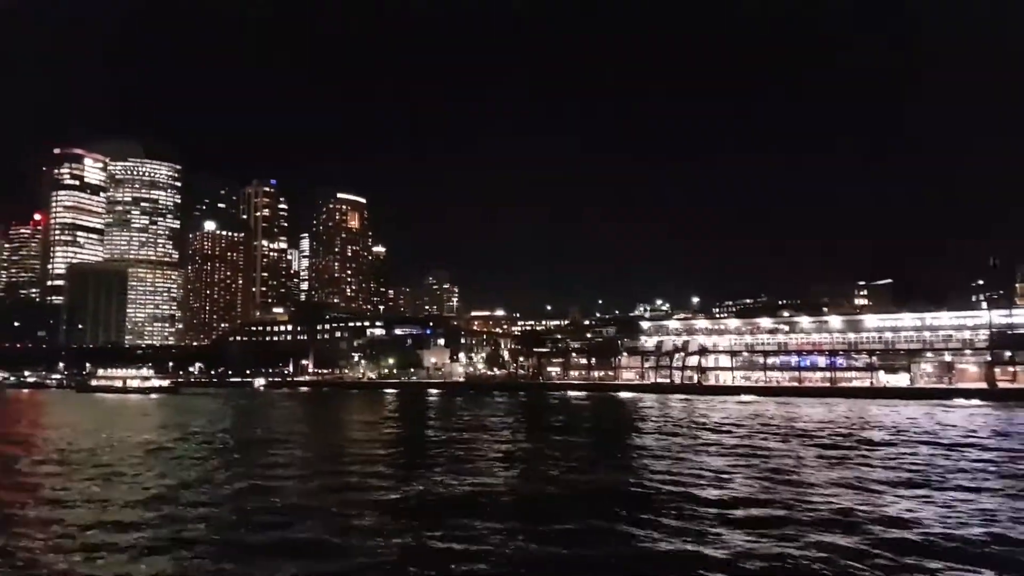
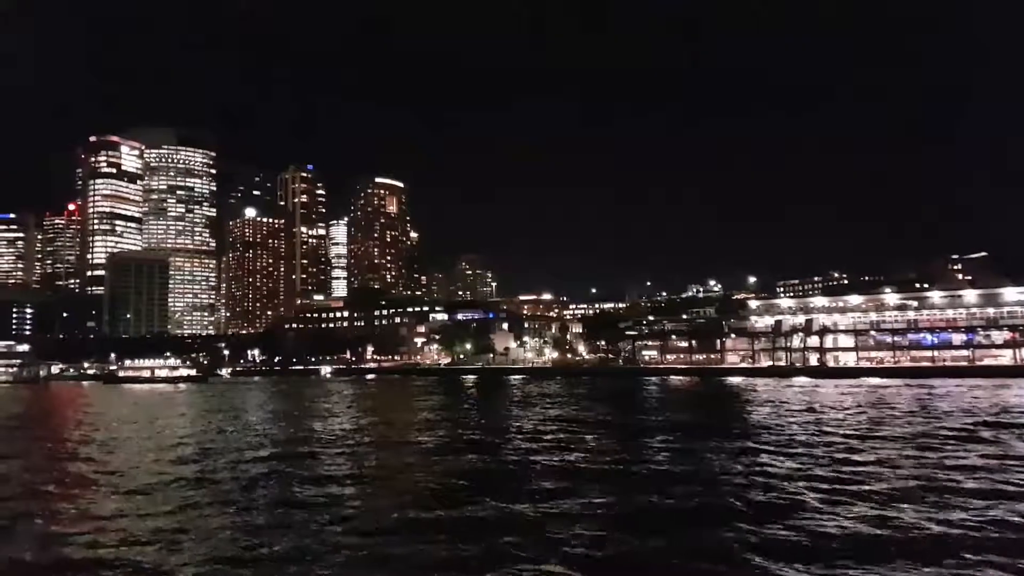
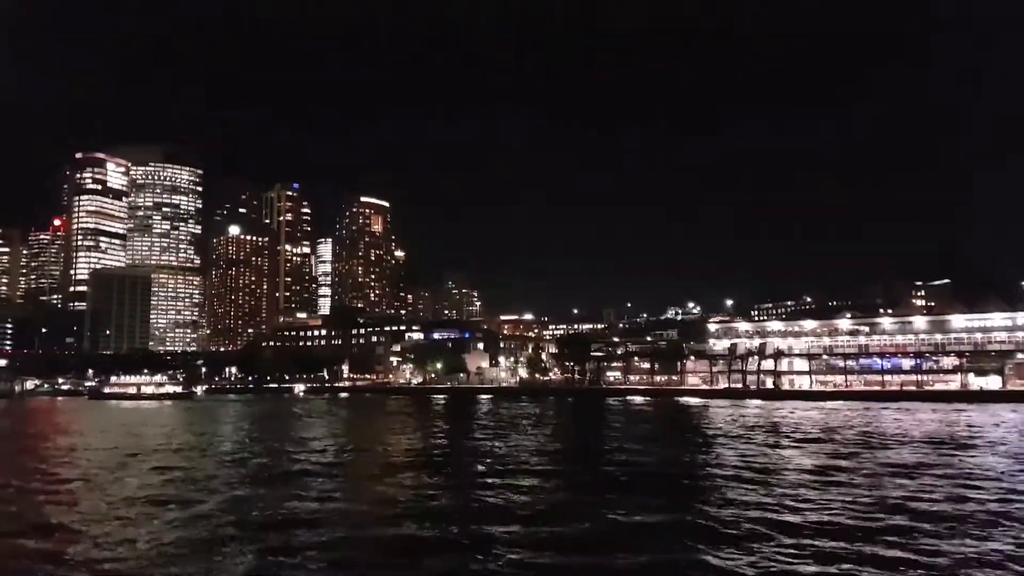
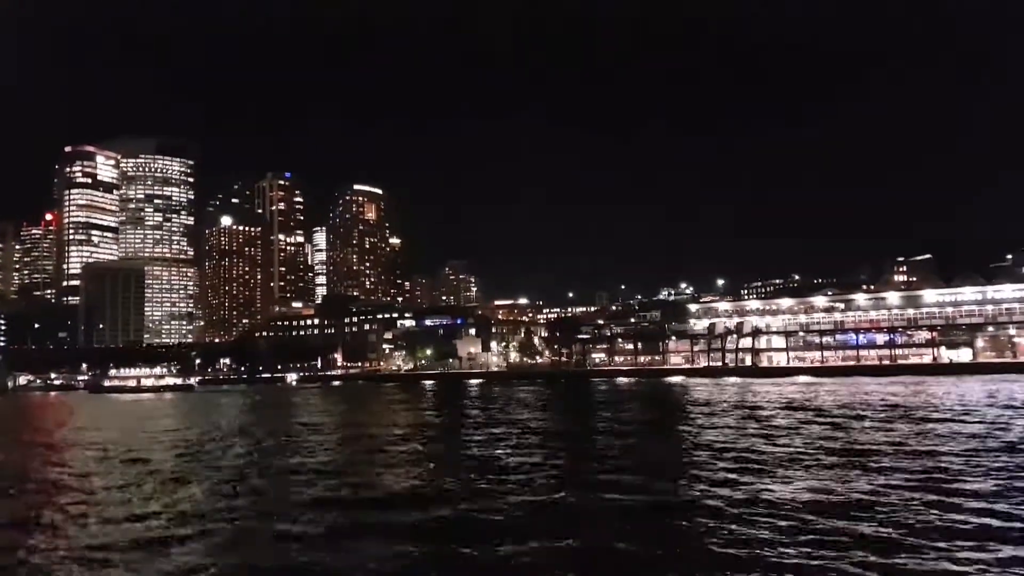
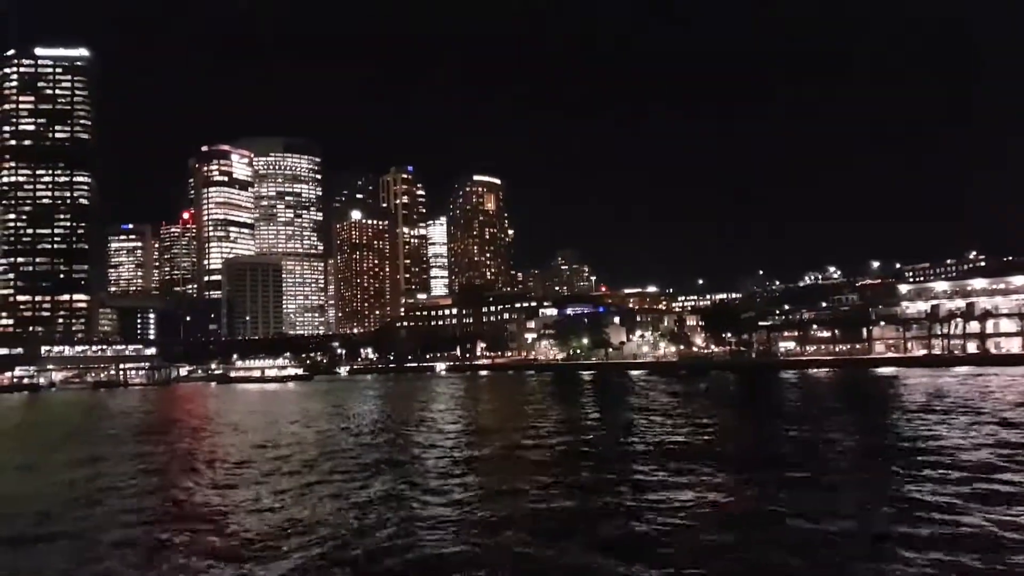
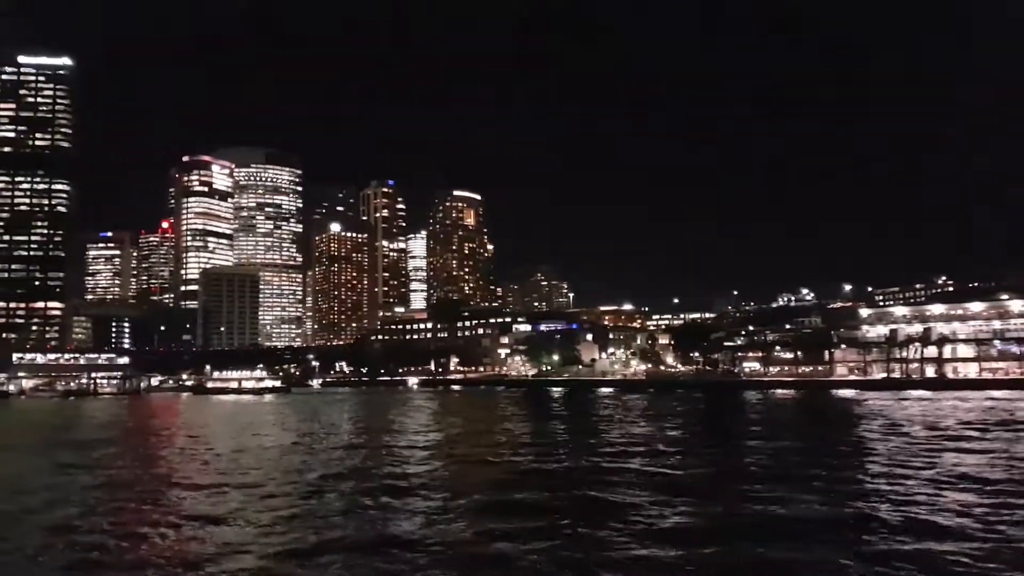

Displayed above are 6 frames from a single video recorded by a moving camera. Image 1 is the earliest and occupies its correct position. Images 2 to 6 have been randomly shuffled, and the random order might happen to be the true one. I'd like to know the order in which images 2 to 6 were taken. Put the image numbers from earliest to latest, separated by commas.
4, 3, 2, 6, 5
